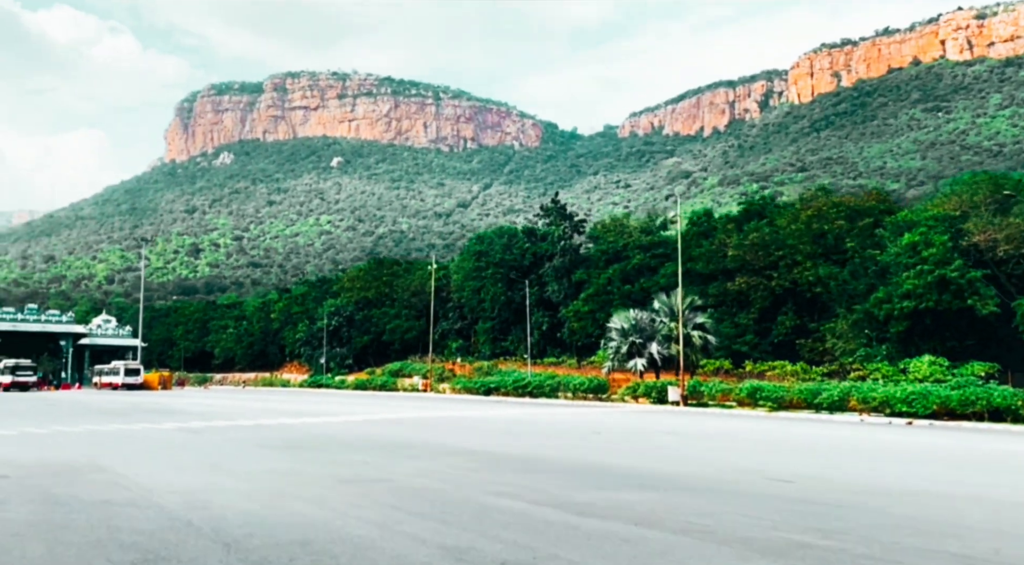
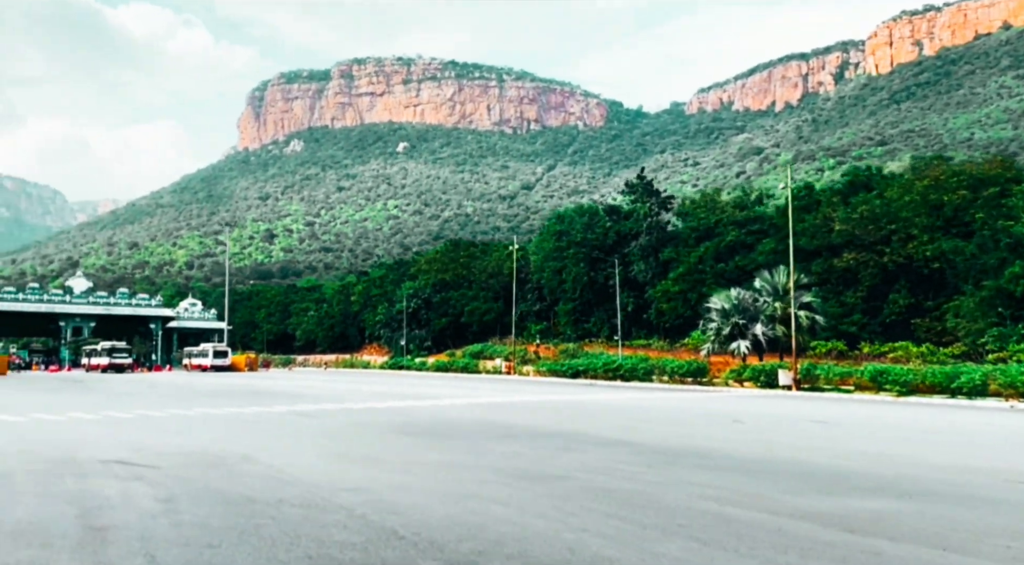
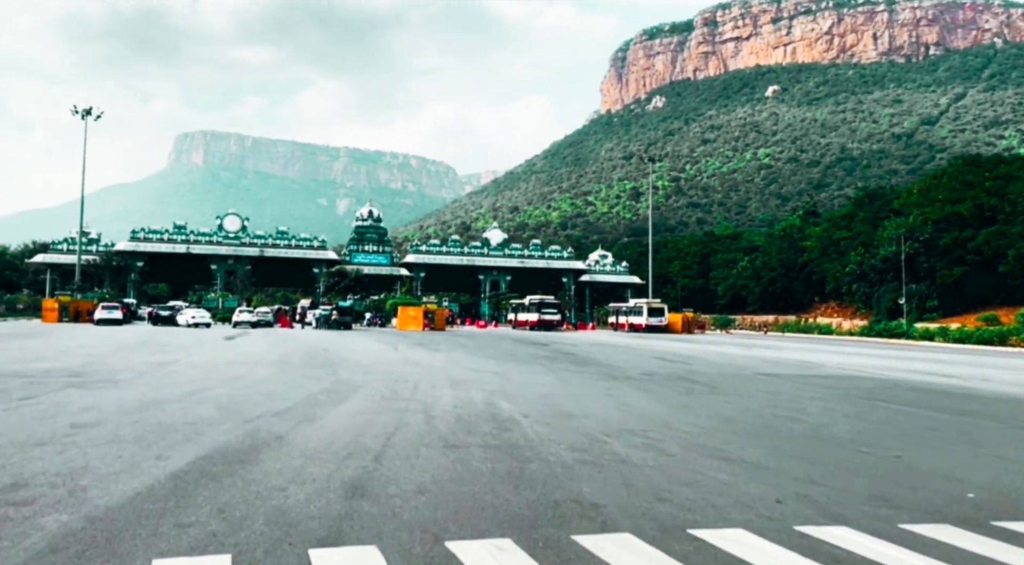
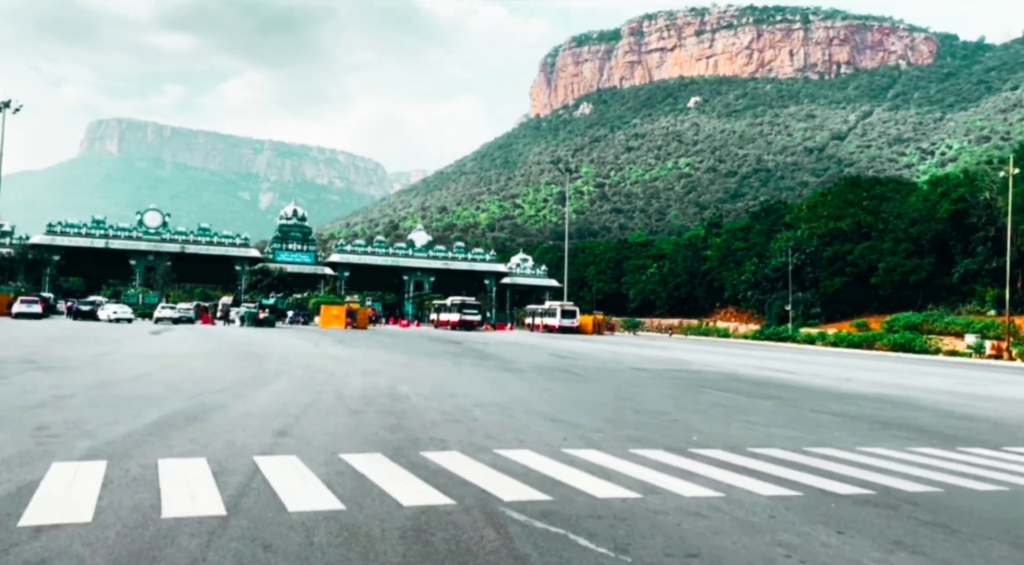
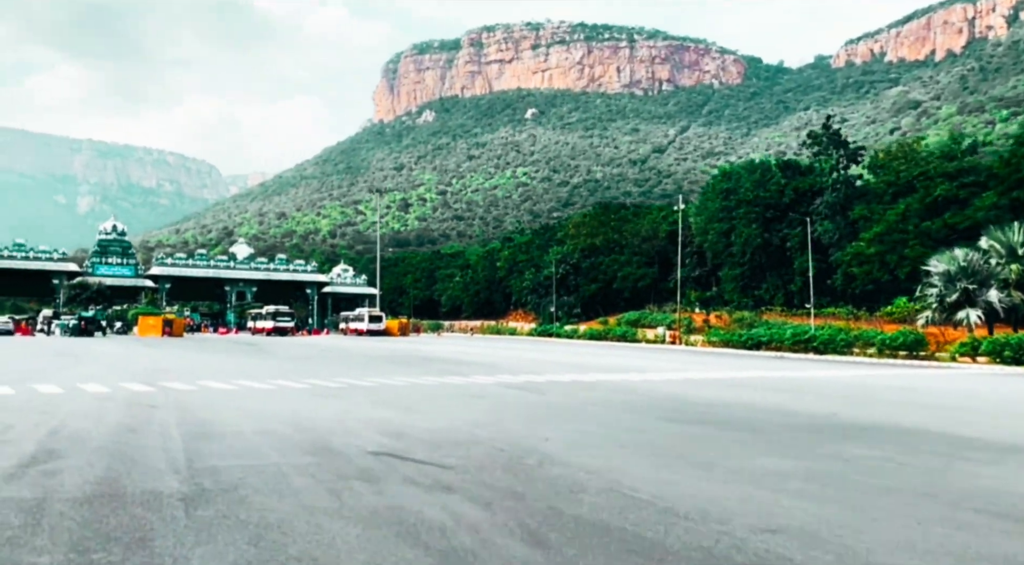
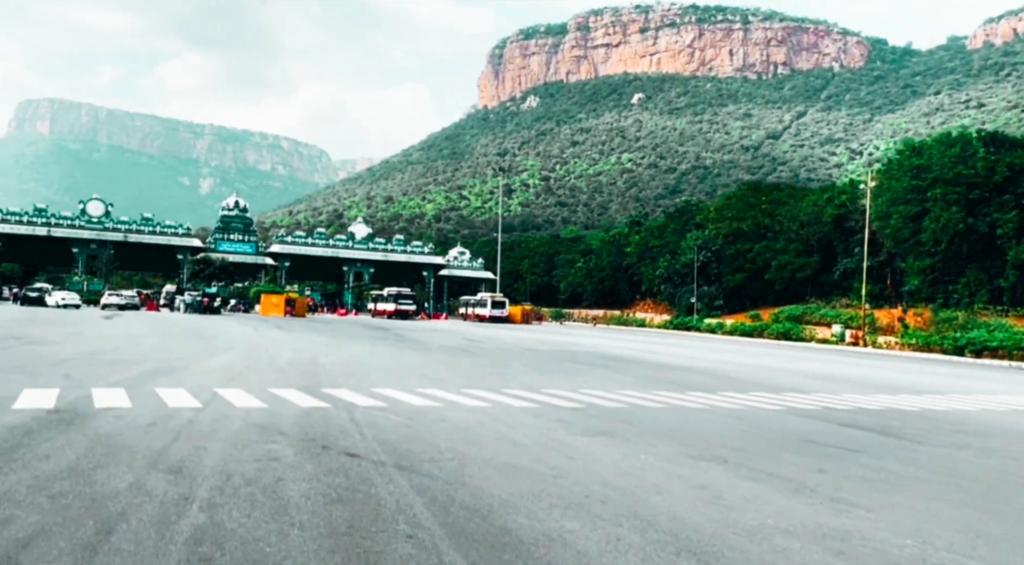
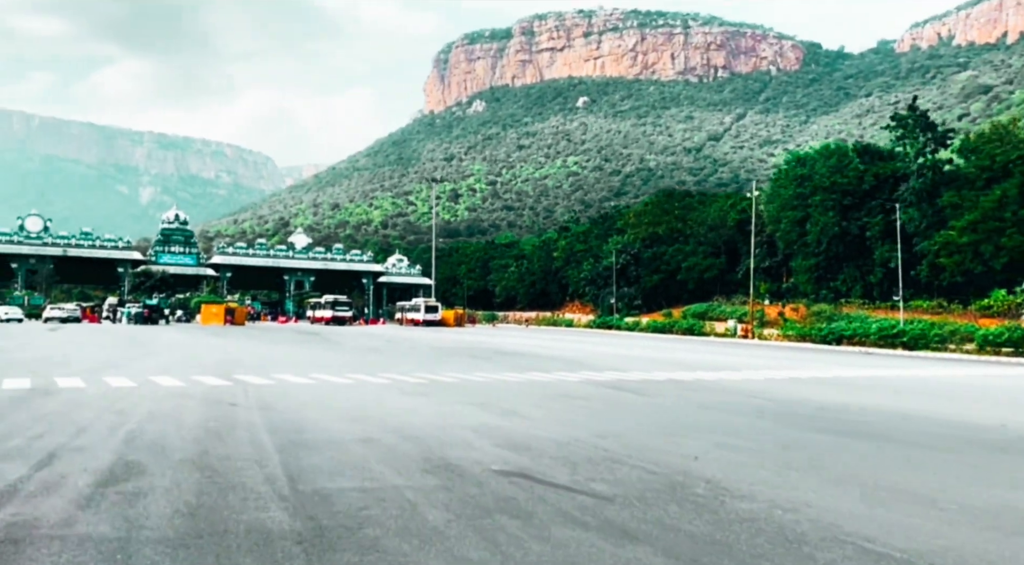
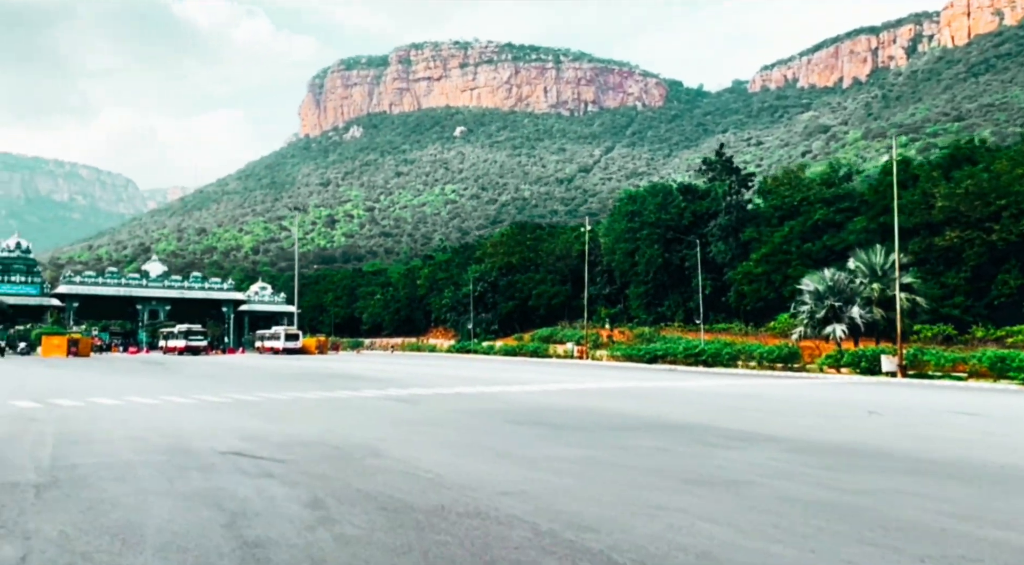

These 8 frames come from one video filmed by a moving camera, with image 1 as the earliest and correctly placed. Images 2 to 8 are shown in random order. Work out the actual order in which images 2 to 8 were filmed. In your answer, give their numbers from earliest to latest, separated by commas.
2, 8, 5, 7, 6, 4, 3
